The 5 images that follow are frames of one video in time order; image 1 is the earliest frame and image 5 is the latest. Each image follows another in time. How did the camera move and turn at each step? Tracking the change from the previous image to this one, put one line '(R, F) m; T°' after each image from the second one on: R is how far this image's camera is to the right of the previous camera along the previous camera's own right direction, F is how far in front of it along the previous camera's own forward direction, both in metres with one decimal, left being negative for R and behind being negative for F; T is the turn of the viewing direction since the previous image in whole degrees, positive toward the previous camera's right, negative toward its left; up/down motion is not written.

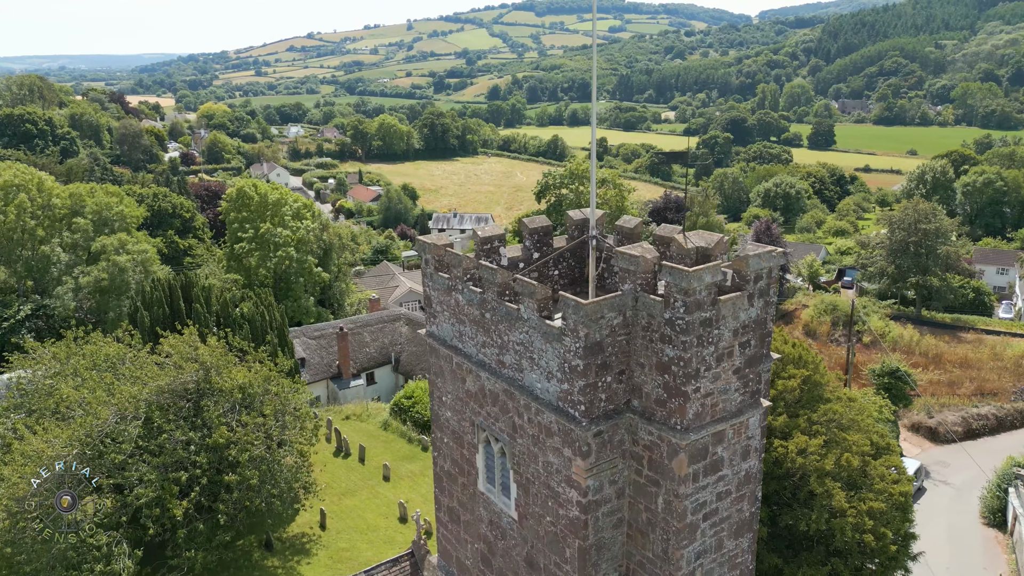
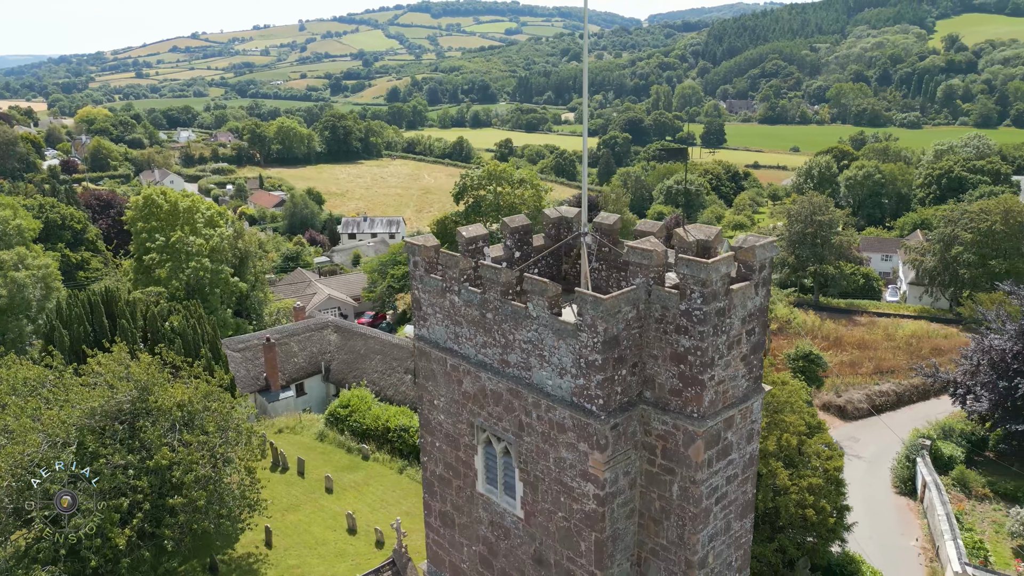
(-0.9, +0.1) m; +7°
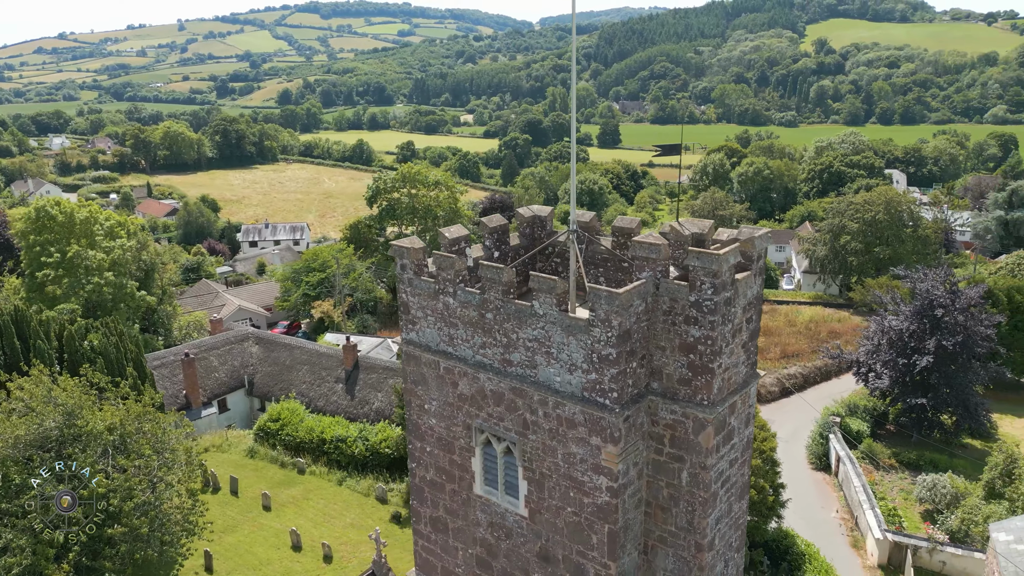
(-1.0, +0.1) m; +7°
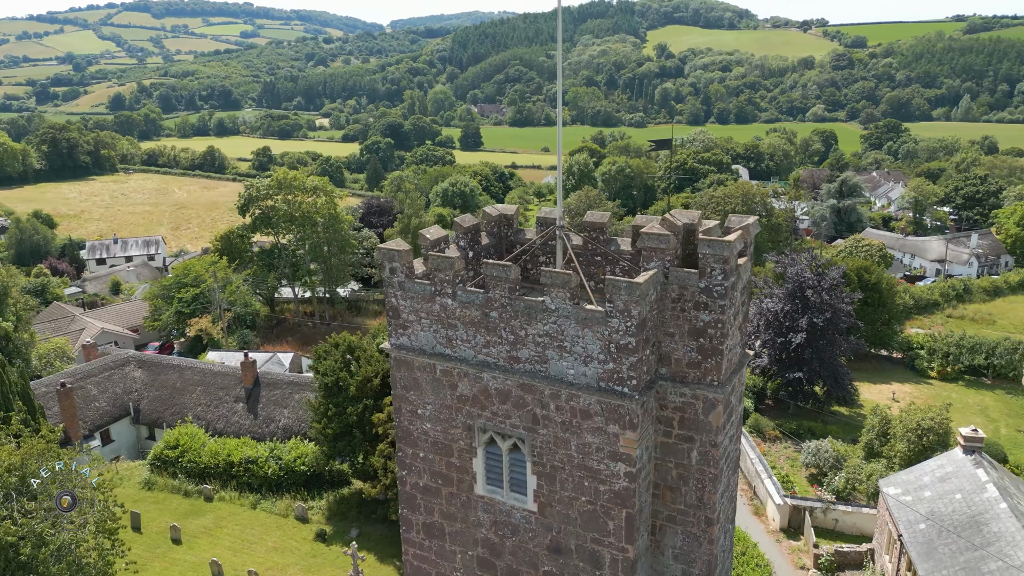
(-1.4, +0.1) m; +10°
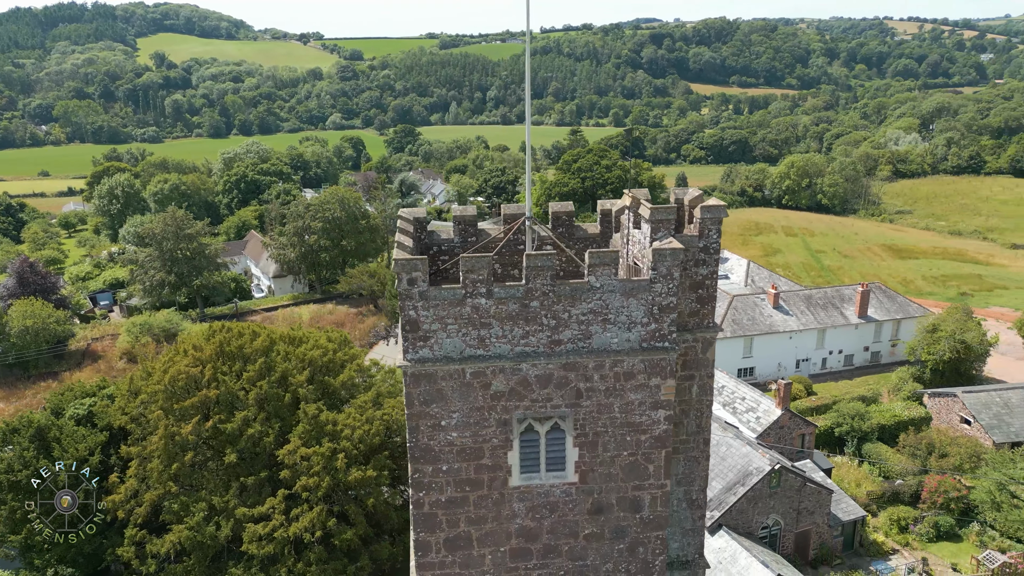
(-4.7, +1.1) m; +33°
